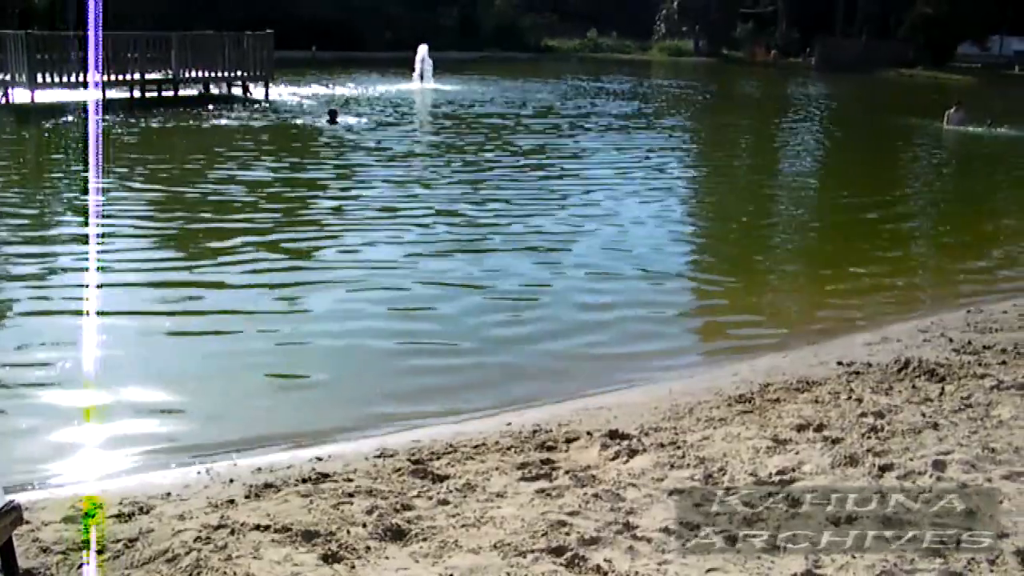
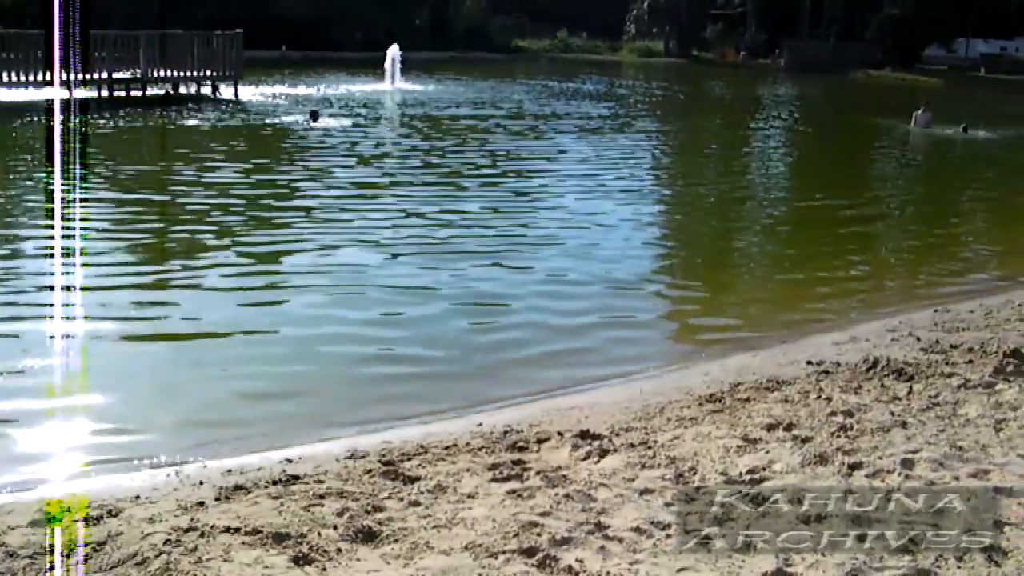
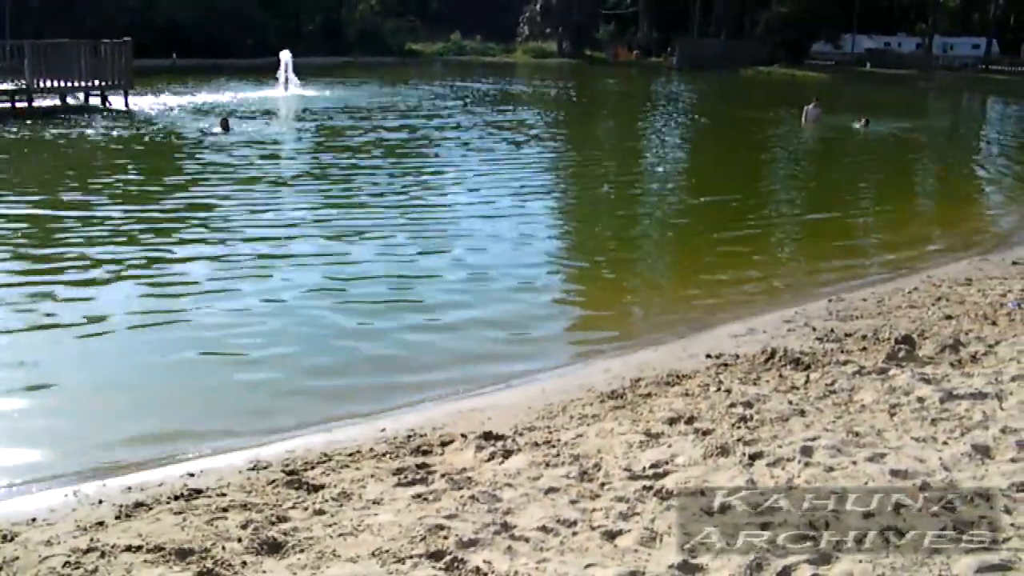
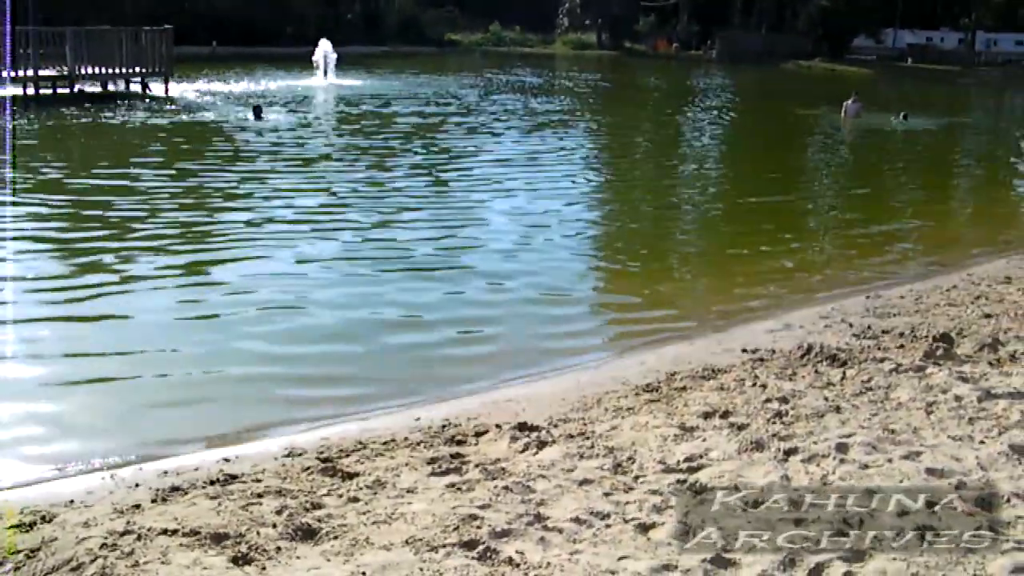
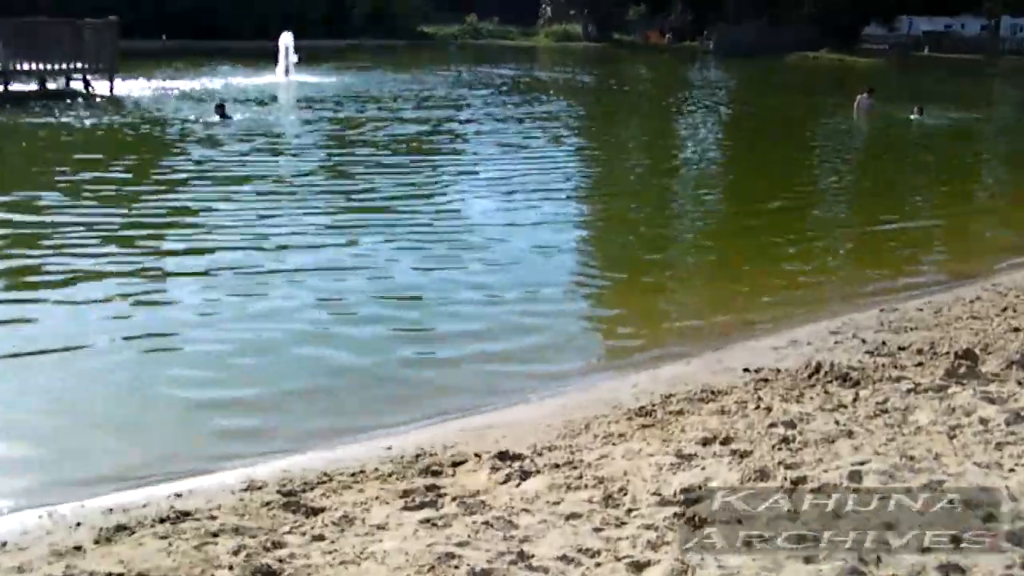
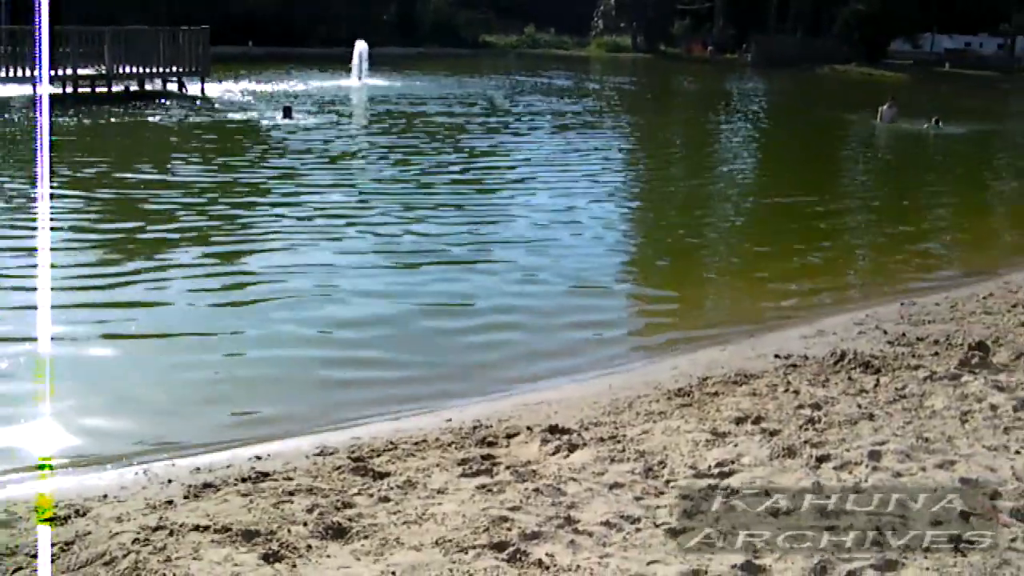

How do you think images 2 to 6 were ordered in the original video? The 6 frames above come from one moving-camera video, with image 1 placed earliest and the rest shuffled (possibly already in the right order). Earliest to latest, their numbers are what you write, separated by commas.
2, 6, 4, 3, 5
